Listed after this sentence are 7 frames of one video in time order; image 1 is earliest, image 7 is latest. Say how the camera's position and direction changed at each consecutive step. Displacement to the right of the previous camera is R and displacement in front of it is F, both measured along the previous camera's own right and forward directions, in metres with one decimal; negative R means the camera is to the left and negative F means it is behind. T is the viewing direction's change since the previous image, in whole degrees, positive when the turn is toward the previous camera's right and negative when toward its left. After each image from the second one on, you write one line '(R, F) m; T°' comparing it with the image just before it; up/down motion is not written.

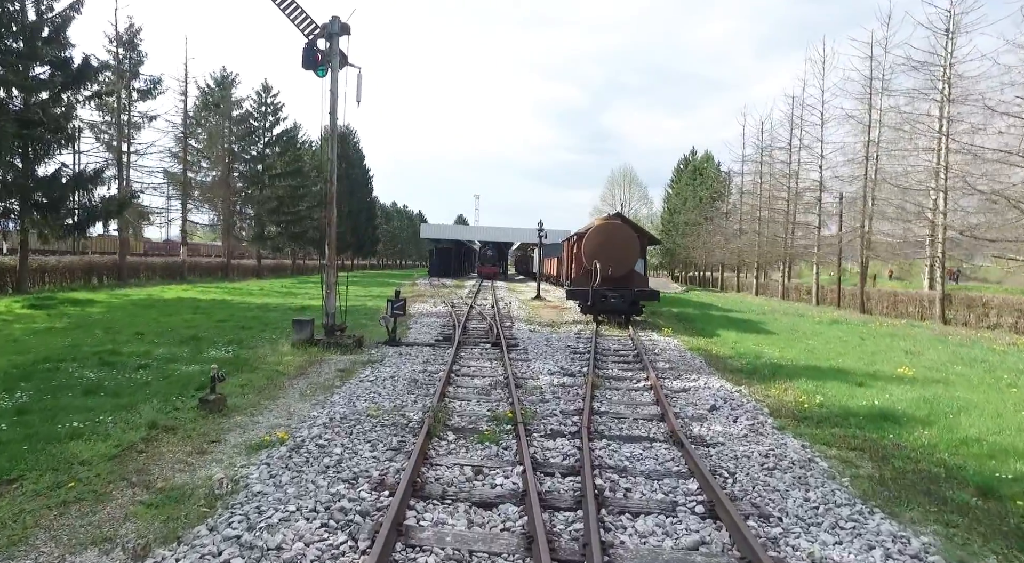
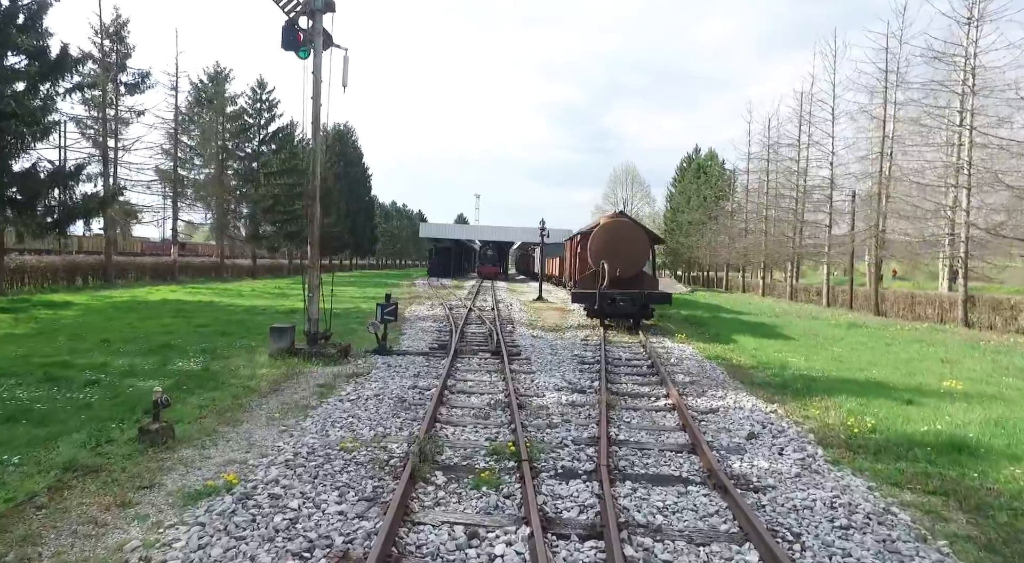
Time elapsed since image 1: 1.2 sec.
(0.0, +1.3) m; 0°
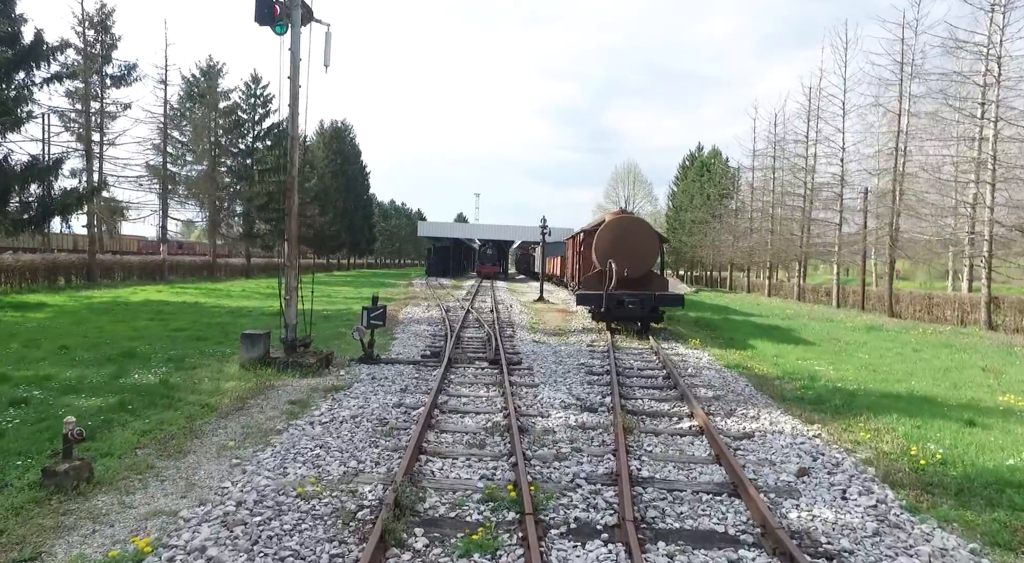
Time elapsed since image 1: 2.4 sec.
(0.0, +1.3) m; 0°
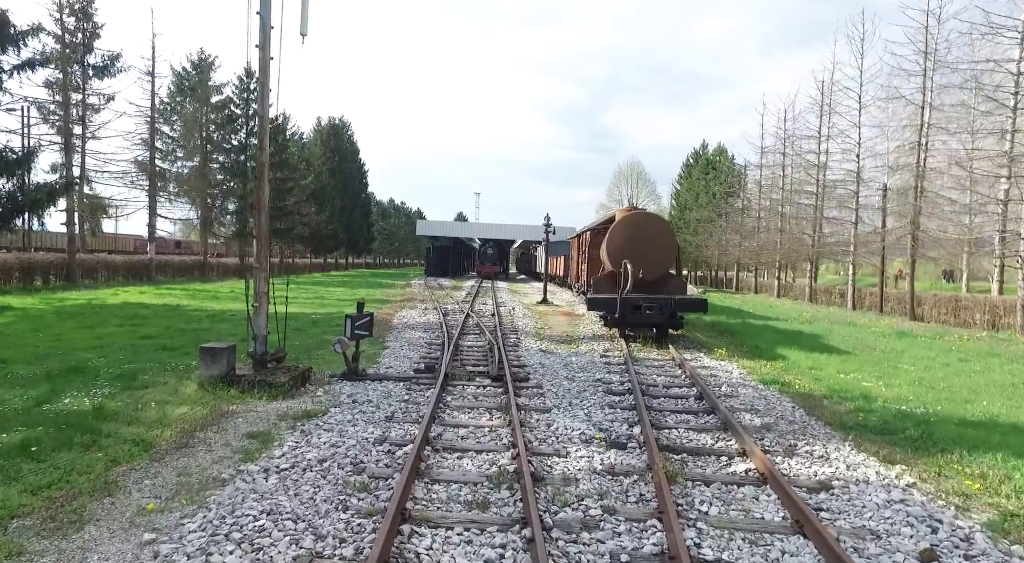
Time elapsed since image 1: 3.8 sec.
(-0.1, +1.6) m; 0°
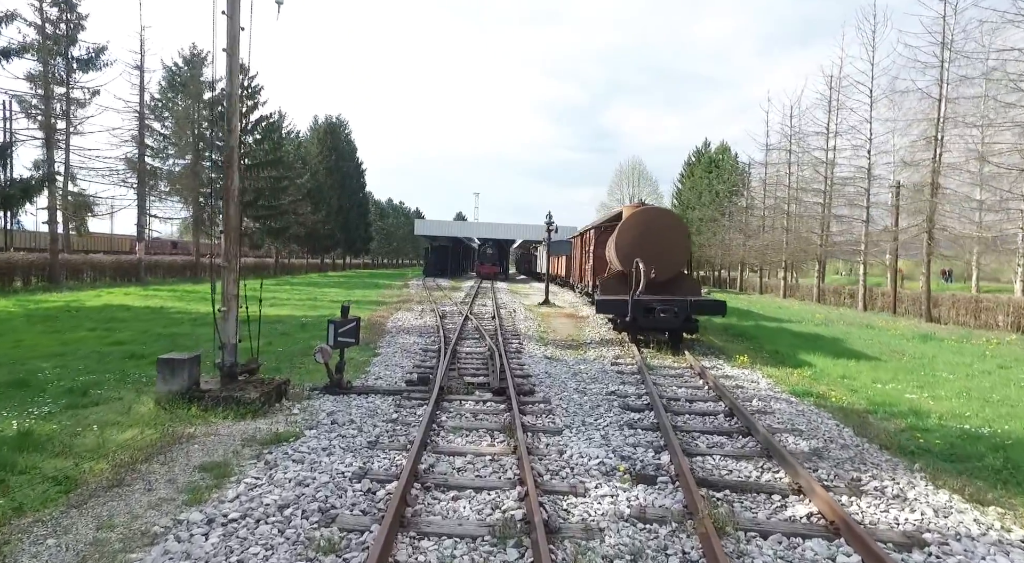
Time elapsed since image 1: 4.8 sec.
(-0.1, +1.2) m; 0°
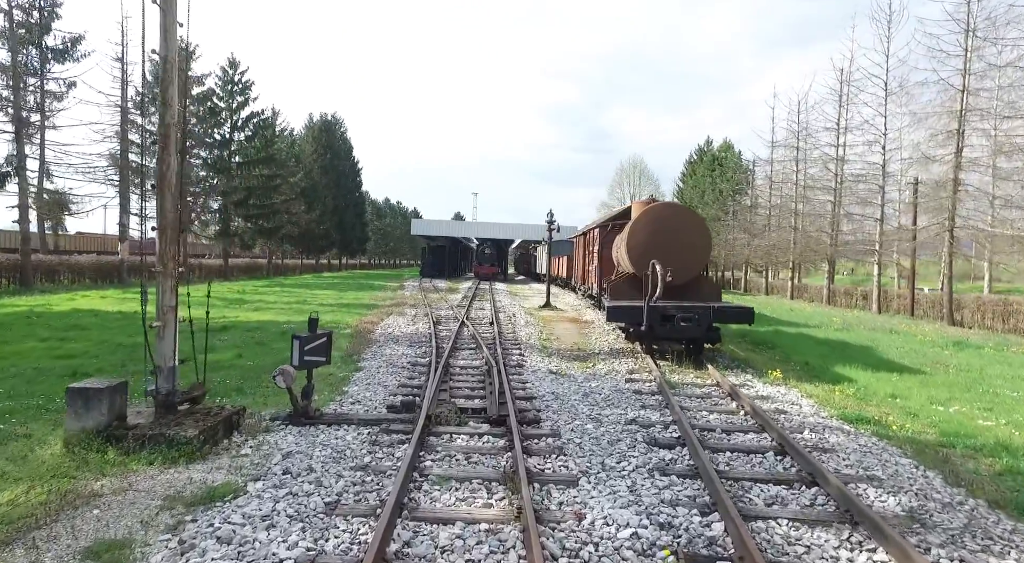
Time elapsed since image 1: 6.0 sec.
(0.0, +1.6) m; 0°
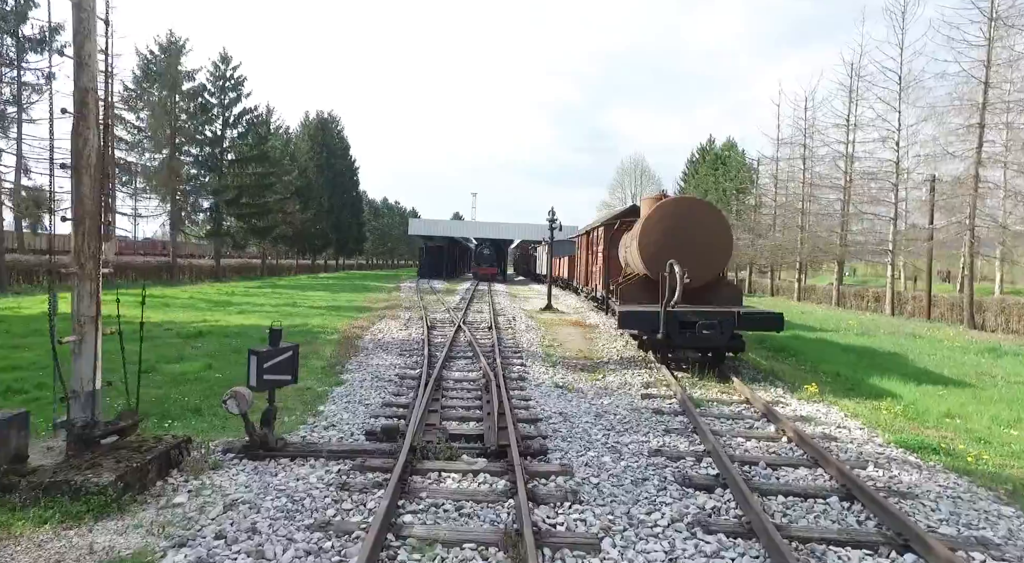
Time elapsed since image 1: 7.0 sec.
(0.0, +1.3) m; 0°
